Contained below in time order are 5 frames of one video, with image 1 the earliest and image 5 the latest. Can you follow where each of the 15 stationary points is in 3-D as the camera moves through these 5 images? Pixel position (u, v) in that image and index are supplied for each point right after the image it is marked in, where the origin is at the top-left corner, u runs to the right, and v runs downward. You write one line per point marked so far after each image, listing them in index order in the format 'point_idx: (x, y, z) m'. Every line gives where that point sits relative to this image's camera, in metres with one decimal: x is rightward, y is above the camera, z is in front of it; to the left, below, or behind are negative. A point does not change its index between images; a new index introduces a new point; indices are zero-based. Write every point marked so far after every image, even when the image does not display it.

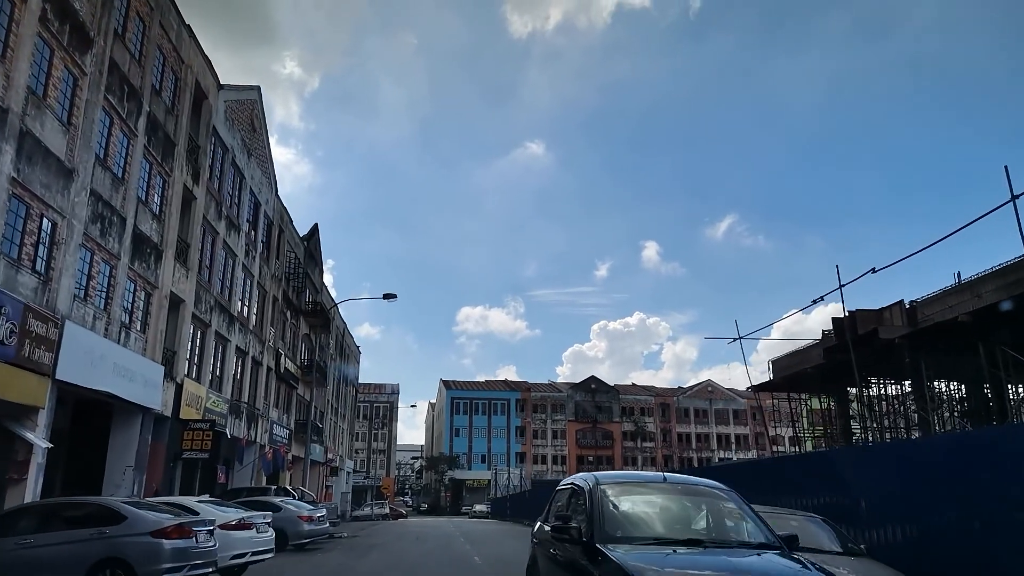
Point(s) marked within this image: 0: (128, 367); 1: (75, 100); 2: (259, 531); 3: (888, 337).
0: (-10.0, -2.1, +19.3) m
1: (-9.9, +4.3, +16.9) m
2: (-4.6, -4.4, +13.5) m
3: (+8.6, -1.1, +17.0) m
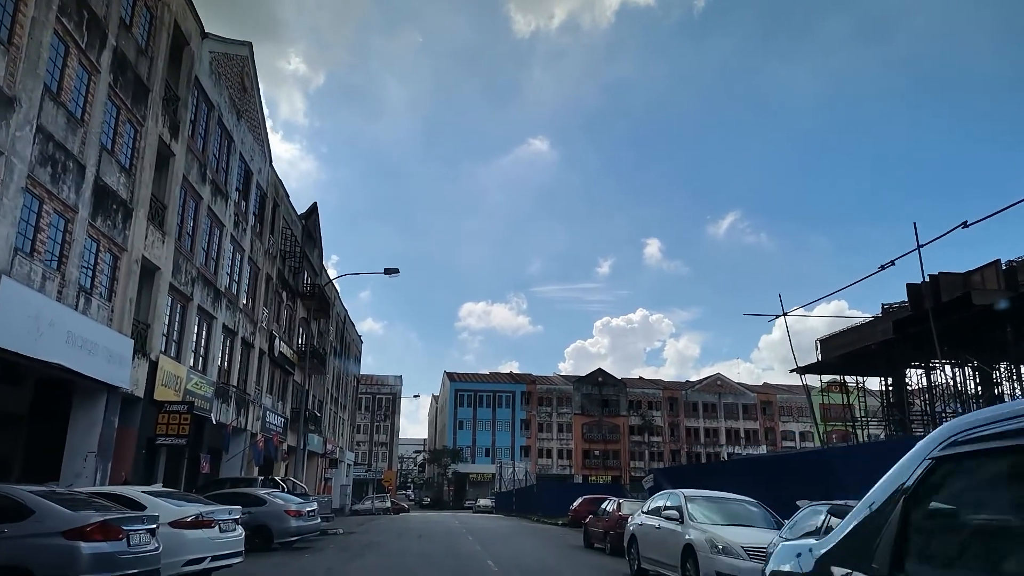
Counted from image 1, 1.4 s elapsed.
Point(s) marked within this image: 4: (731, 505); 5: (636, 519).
0: (-9.6, -1.1, +16.7) m
1: (-9.5, +5.2, +14.3) m
2: (-4.2, -3.5, +10.9) m
3: (+9.0, -0.3, +14.3) m
4: (+3.8, -3.8, +13.1) m
5: (+2.3, -4.3, +13.6) m
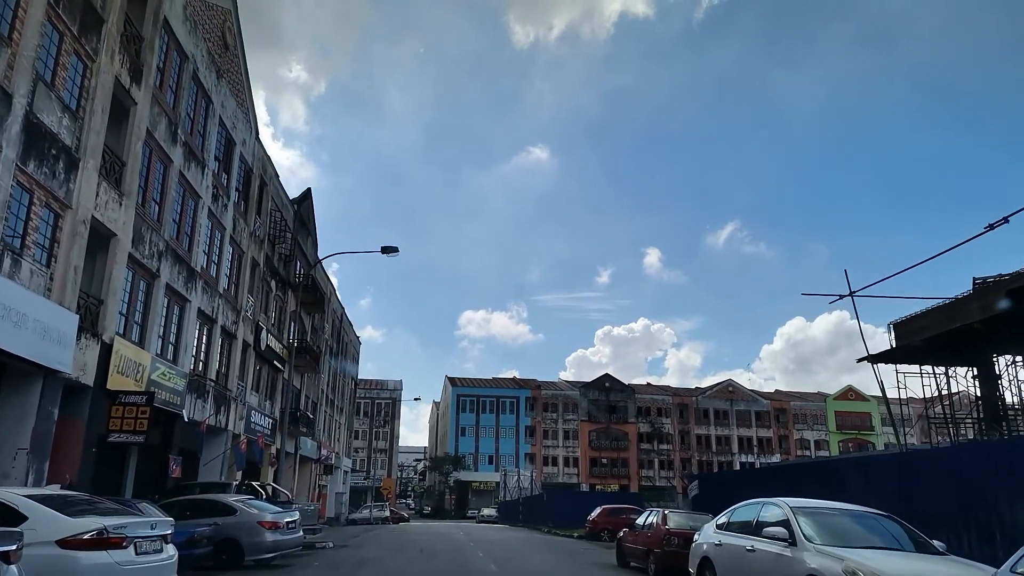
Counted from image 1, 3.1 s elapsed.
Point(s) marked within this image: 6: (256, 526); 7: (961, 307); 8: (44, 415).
0: (-9.1, -0.3, +13.5) m
1: (-9.0, +6.0, +11.2) m
2: (-3.8, -2.7, +7.7) m
3: (+9.4, +0.5, +11.1) m
4: (+4.2, -3.0, +9.9) m
5: (+2.7, -3.5, +10.4) m
6: (-5.3, -5.0, +15.5) m
7: (+9.3, -0.3, +15.4) m
8: (-9.7, -2.7, +15.5) m
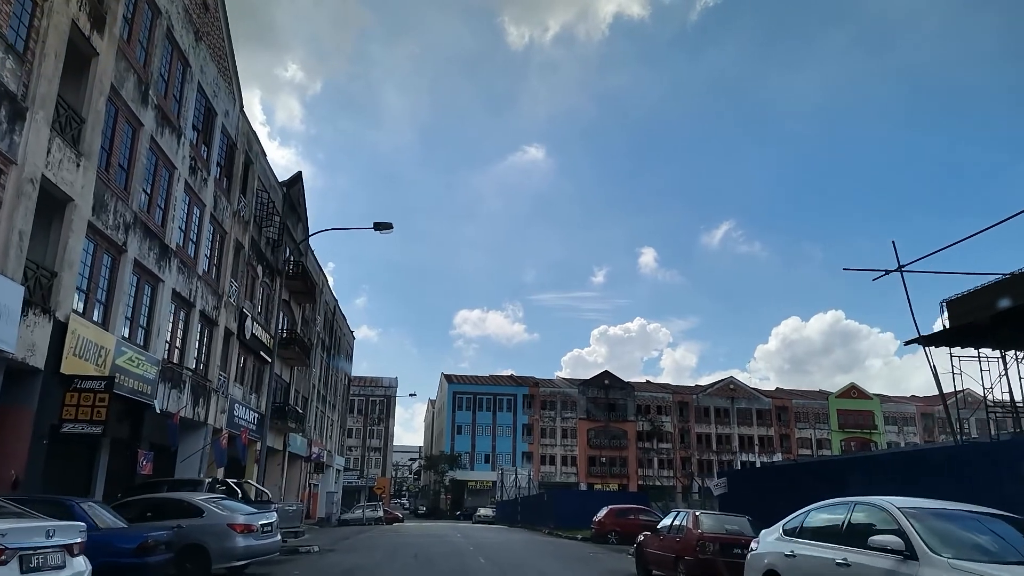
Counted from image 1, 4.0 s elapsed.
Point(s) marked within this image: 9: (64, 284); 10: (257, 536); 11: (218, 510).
0: (-8.9, +0.3, +11.4) m
1: (-8.8, +6.6, +9.1) m
2: (-3.6, -2.1, +5.7) m
3: (+9.6, +1.0, +9.1) m
4: (+4.4, -2.5, +7.9) m
5: (+2.9, -2.9, +8.4) m
6: (-5.2, -4.4, +13.5) m
7: (+9.5, +0.2, +13.5) m
8: (-9.6, -2.0, +13.4) m
9: (-9.5, +0.1, +15.8) m
10: (-4.8, -4.7, +14.0) m
11: (-5.4, -4.1, +13.8) m
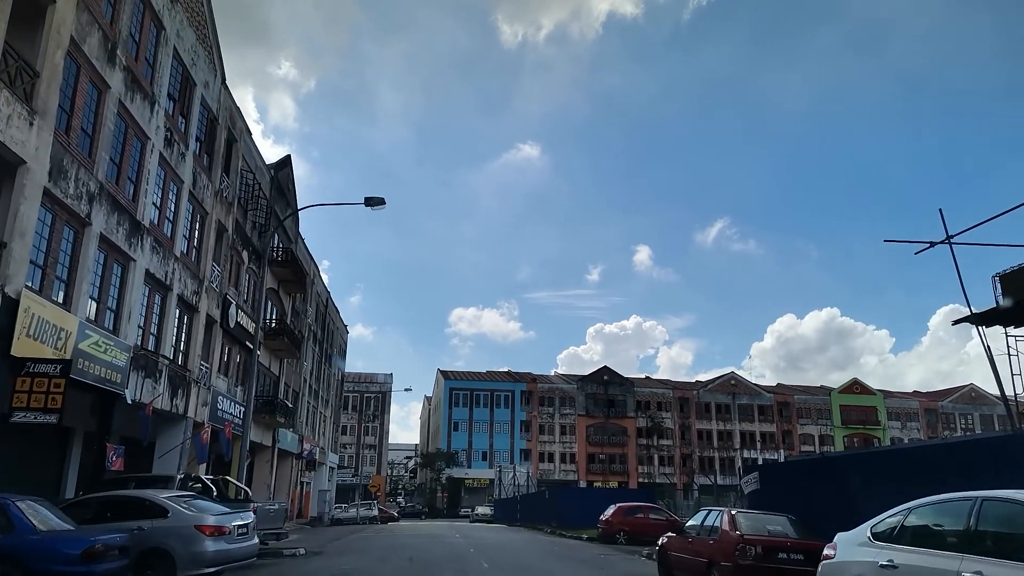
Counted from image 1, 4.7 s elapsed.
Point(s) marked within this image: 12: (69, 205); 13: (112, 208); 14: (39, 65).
0: (-8.8, +0.8, +9.7) m
1: (-8.7, +7.1, +7.4) m
2: (-3.4, -1.6, +4.0) m
3: (+9.8, +1.5, +7.5) m
4: (+4.6, -2.0, +6.3) m
5: (+3.1, -2.4, +6.7) m
6: (-5.0, -3.9, +11.8) m
7: (+9.6, +0.8, +11.8) m
8: (-9.4, -1.5, +11.7) m
9: (-9.4, +0.6, +14.0) m
10: (-4.7, -4.1, +12.3) m
11: (-5.3, -3.6, +12.1) m
12: (-9.5, +1.8, +16.0) m
13: (-9.7, +1.9, +18.1) m
14: (-9.3, +4.4, +14.7) m
